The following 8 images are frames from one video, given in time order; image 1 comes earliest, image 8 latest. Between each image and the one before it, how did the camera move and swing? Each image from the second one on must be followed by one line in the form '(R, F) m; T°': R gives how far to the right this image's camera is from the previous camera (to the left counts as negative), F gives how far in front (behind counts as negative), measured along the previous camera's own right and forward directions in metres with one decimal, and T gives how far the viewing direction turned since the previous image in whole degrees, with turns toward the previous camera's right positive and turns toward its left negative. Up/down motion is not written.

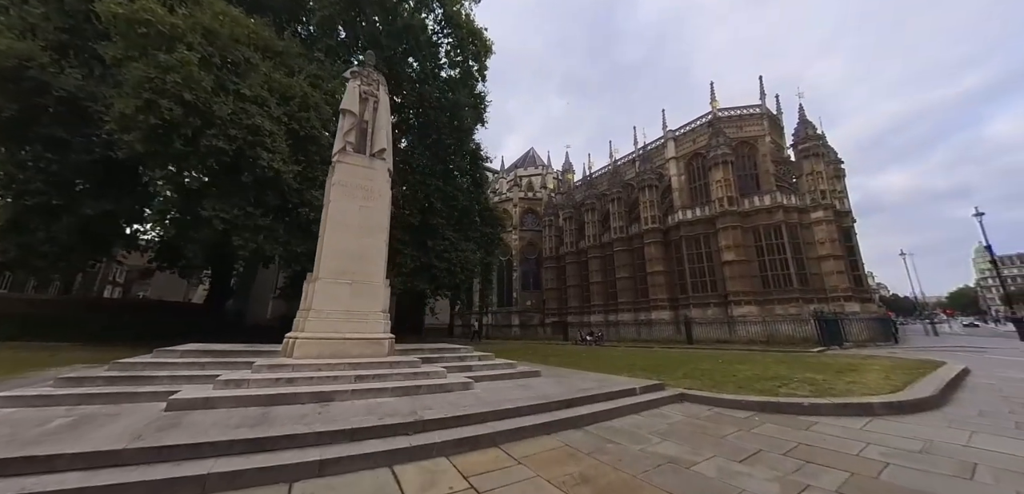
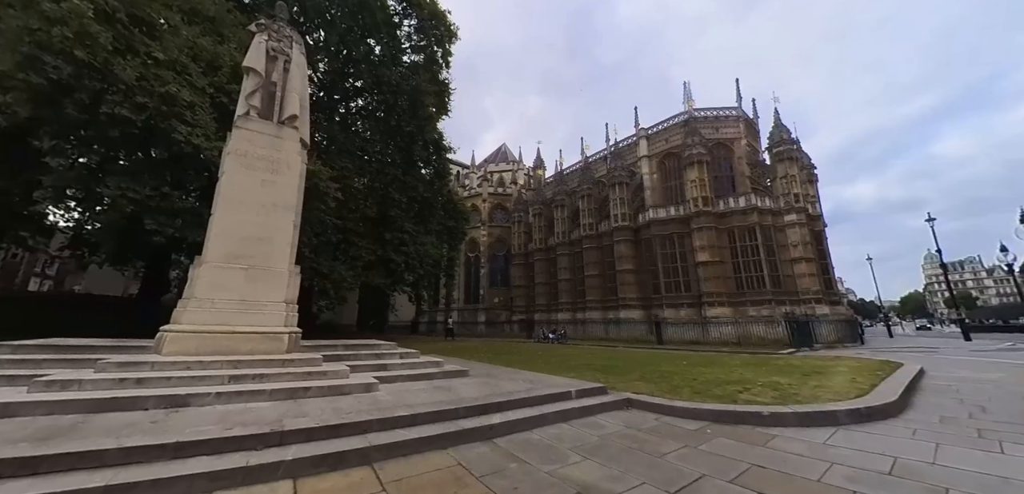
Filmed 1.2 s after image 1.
(+0.9, +0.8) m; +3°
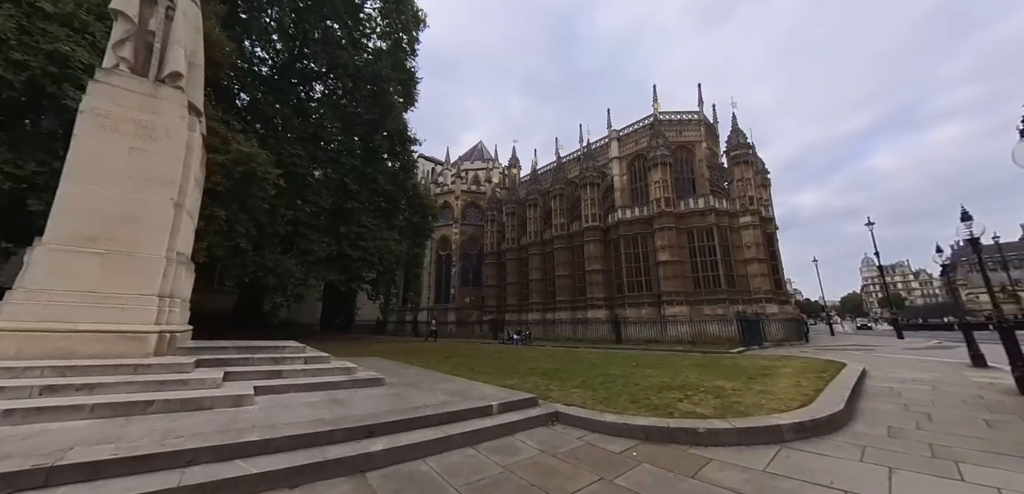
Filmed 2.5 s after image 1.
(+0.8, +0.8) m; +3°
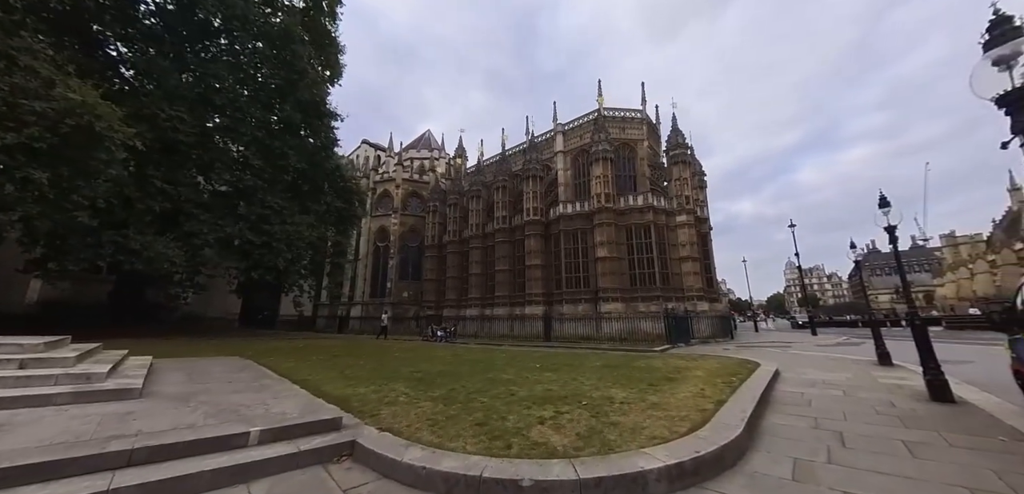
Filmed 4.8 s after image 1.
(+1.4, +1.2) m; +7°
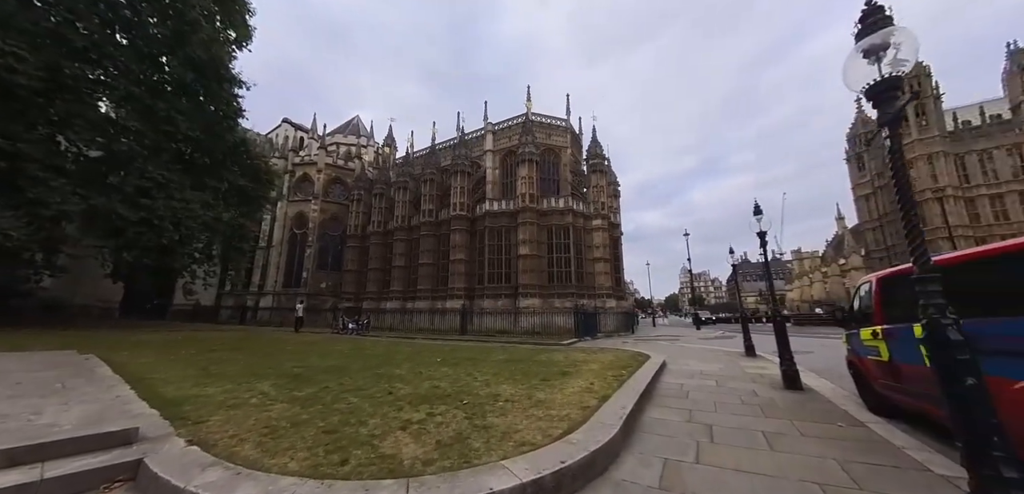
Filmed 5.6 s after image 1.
(+0.5, +0.5) m; +12°
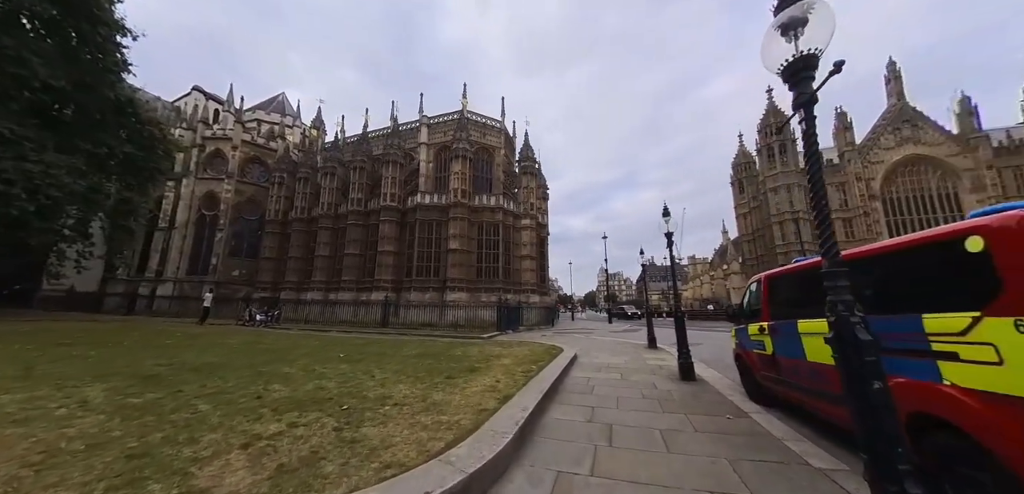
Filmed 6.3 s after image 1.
(+0.3, +0.4) m; +12°
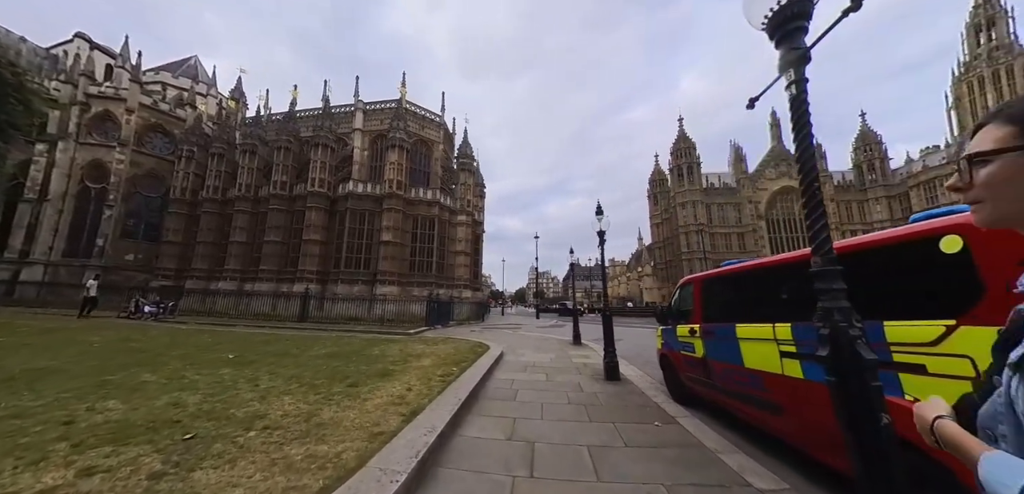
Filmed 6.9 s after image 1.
(+0.1, +0.4) m; +11°
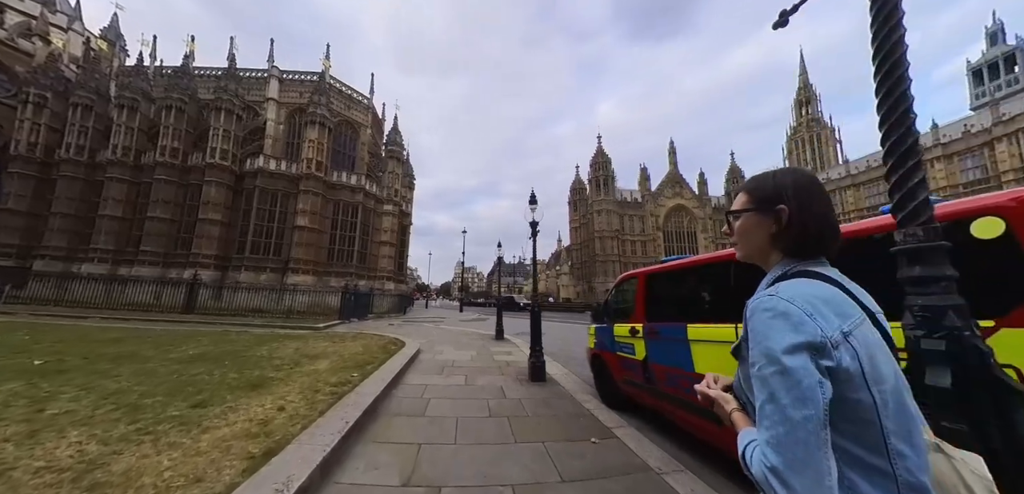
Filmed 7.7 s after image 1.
(+0.1, +0.6) m; +12°
